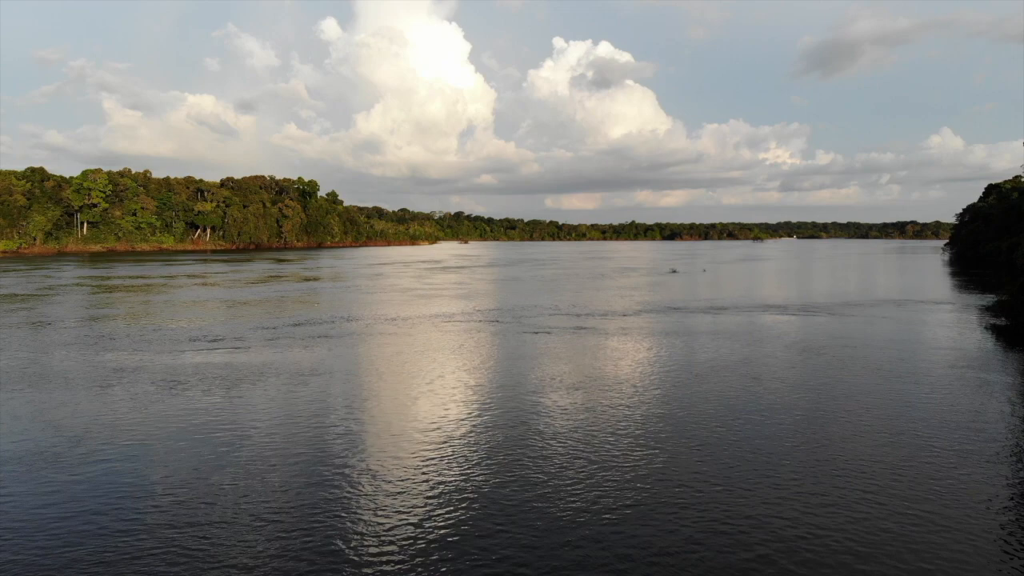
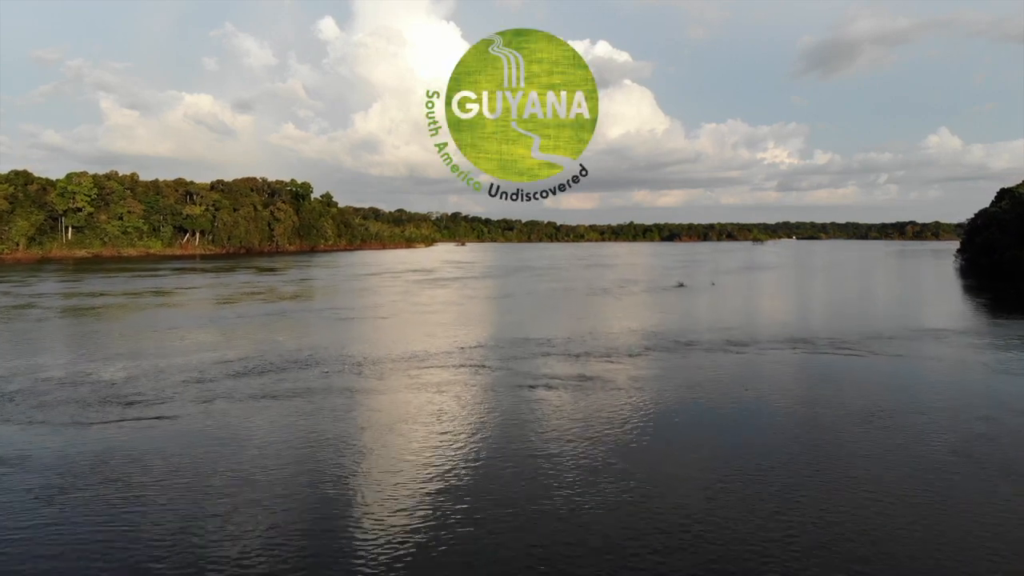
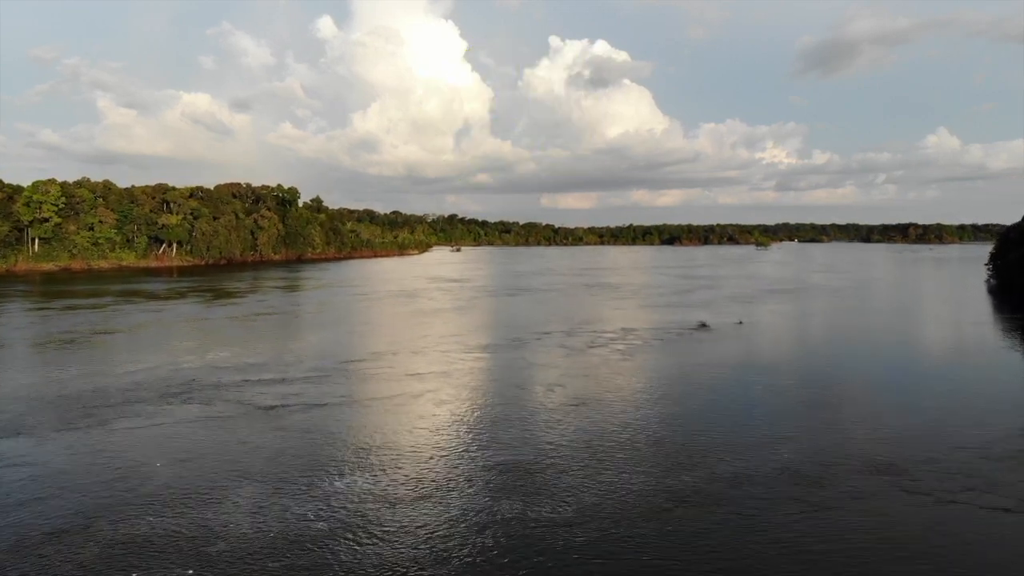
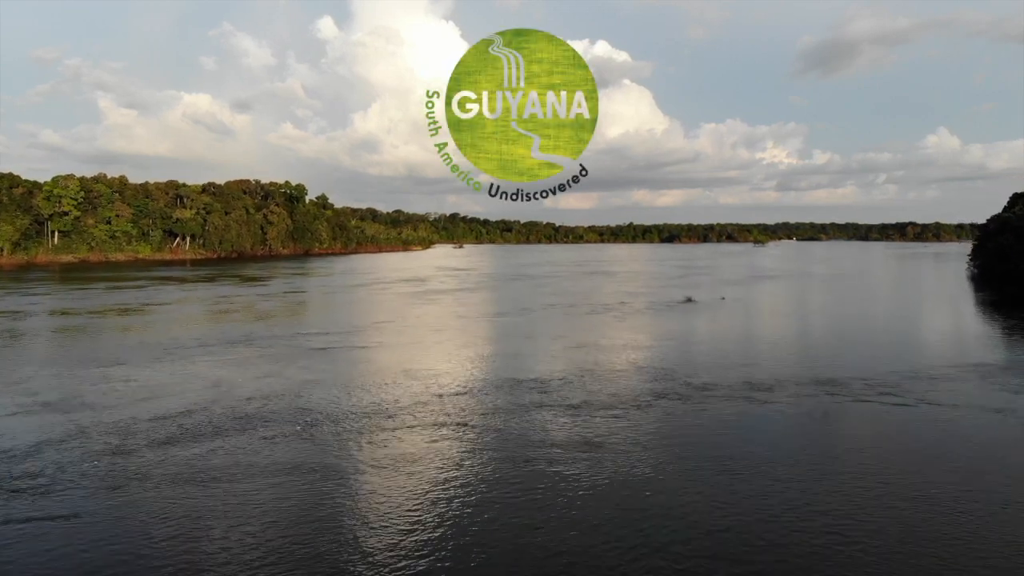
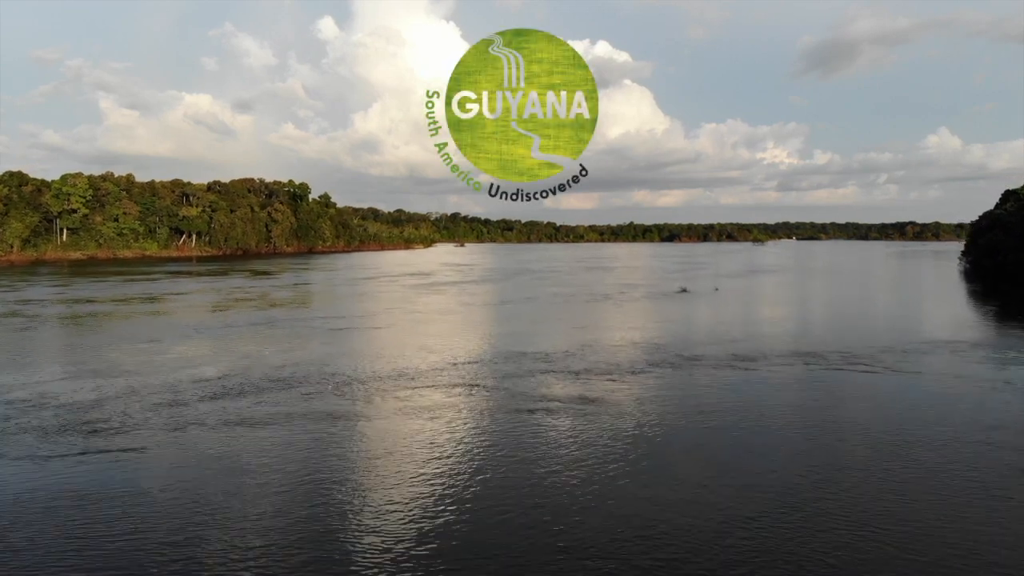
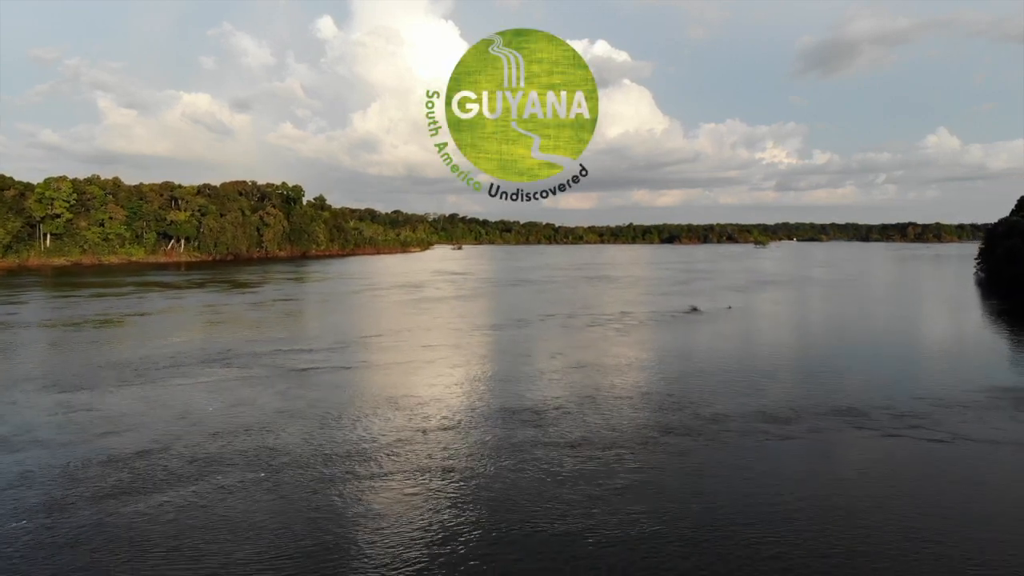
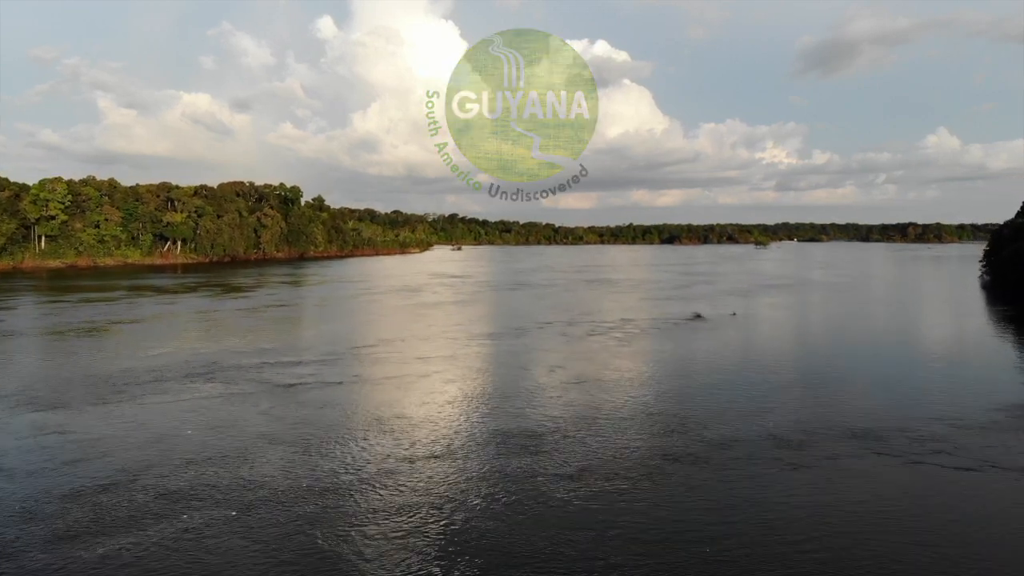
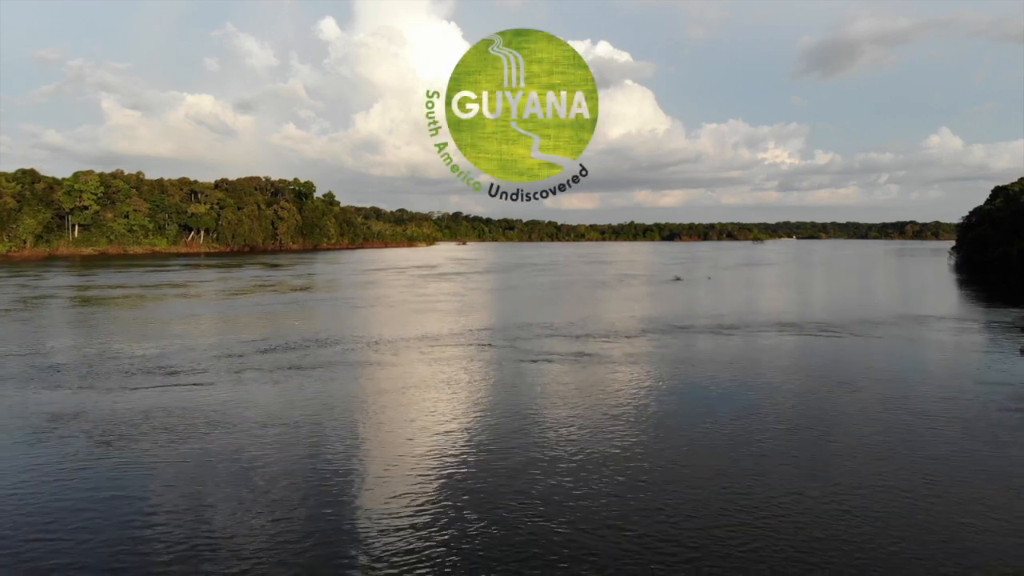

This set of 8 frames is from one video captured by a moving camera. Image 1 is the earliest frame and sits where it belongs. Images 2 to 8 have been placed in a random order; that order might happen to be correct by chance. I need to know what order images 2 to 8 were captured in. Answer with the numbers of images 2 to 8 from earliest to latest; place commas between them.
8, 2, 5, 4, 6, 7, 3
